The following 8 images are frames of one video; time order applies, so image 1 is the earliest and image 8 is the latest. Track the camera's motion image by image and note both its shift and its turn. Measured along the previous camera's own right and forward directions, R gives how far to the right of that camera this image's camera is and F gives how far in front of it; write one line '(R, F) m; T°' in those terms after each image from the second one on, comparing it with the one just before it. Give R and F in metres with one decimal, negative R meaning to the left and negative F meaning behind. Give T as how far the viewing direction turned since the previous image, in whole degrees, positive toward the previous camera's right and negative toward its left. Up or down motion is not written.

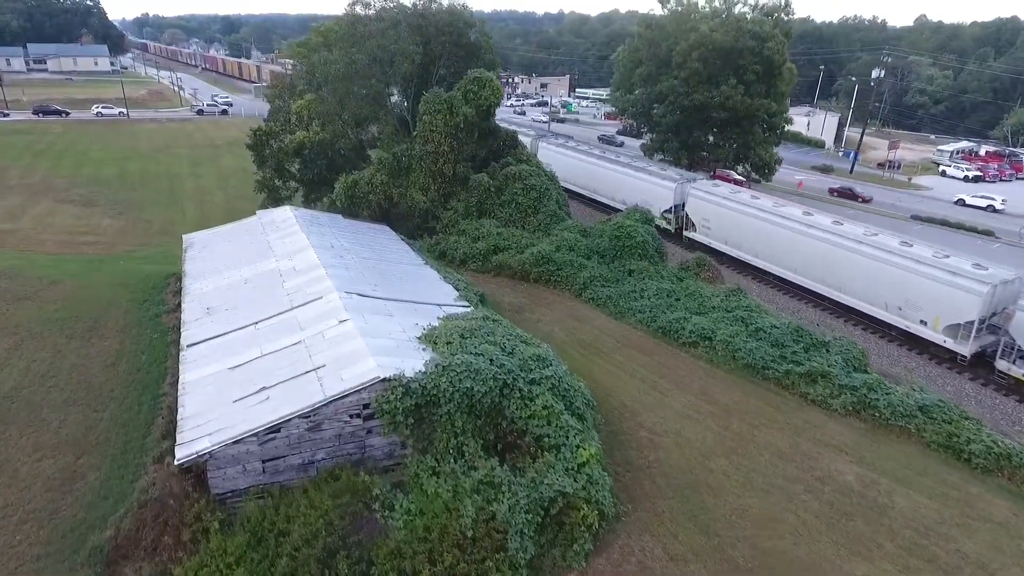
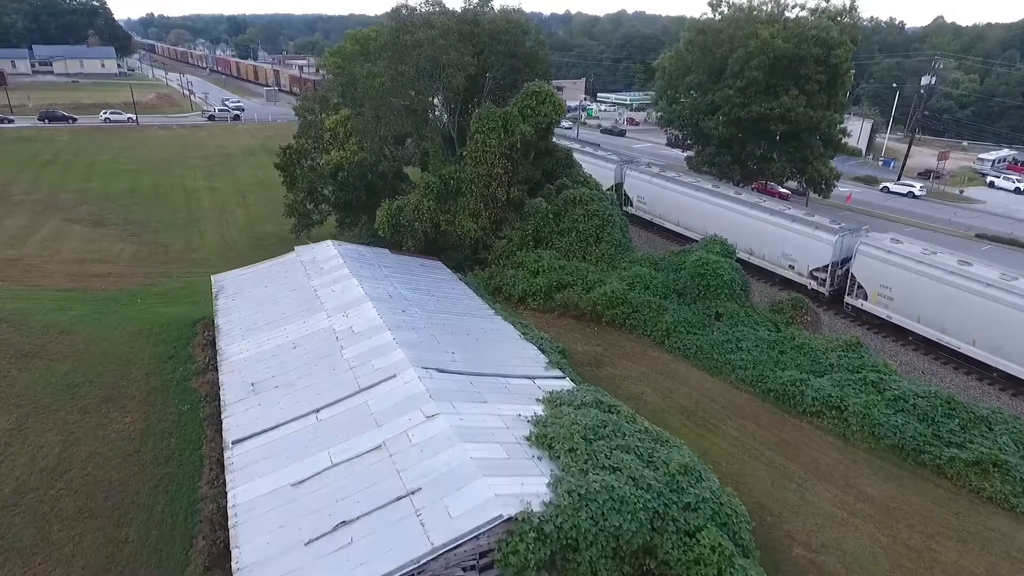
(-1.8, +2.3) m; 0°
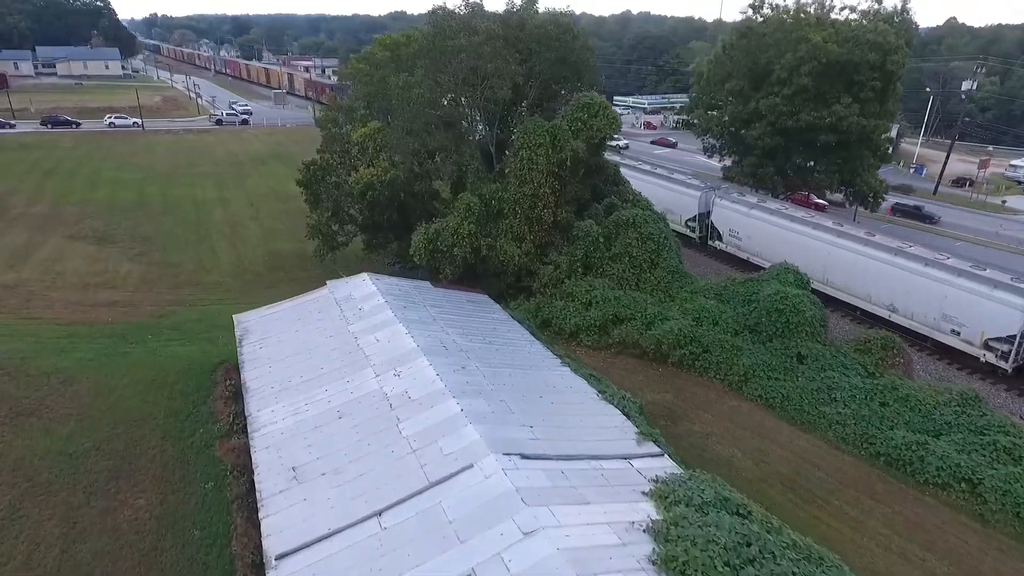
(-1.3, +1.8) m; 0°
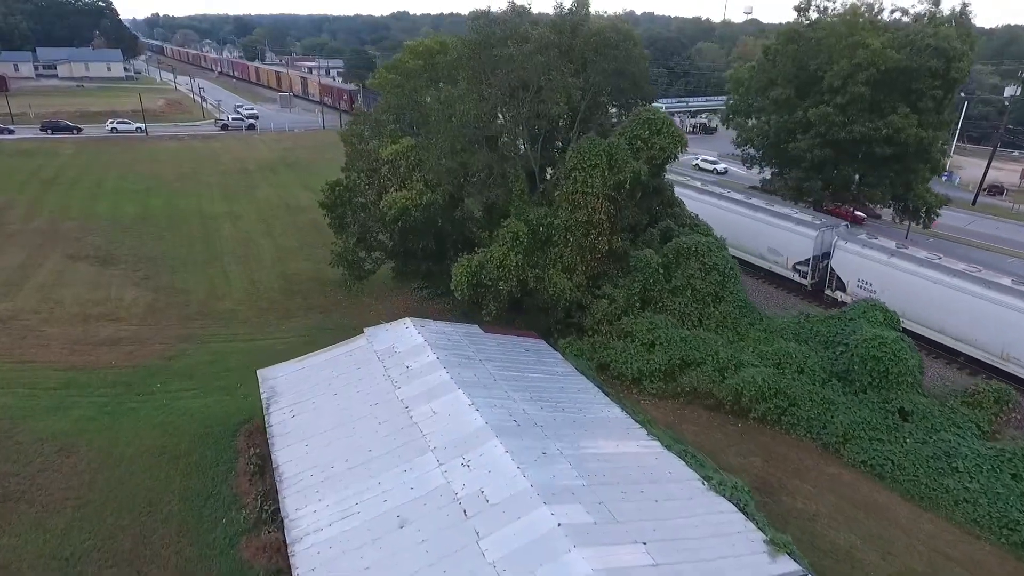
(-1.2, +1.8) m; 0°
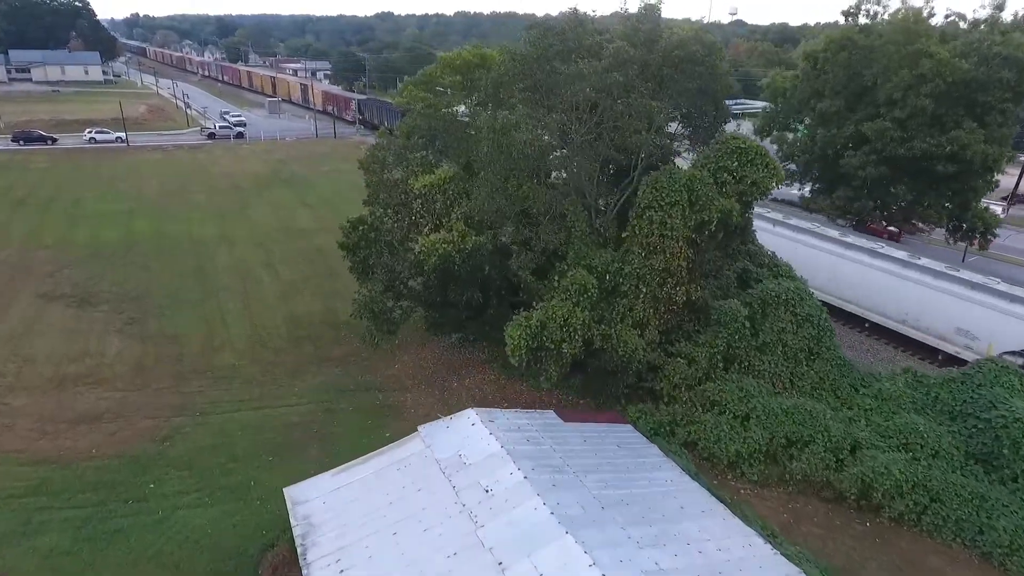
(-1.6, +2.5) m; +1°
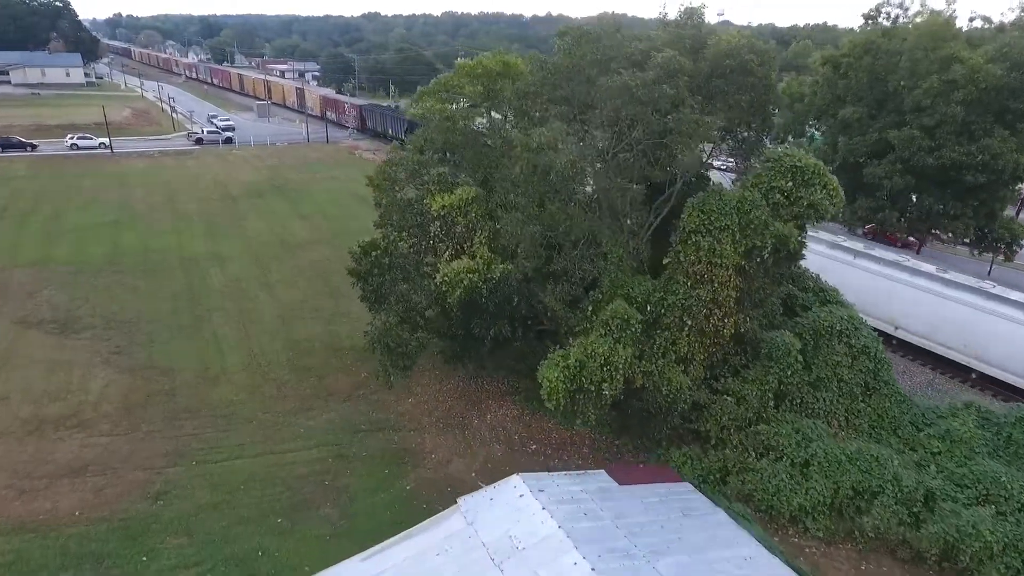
(-0.8, +1.3) m; +1°
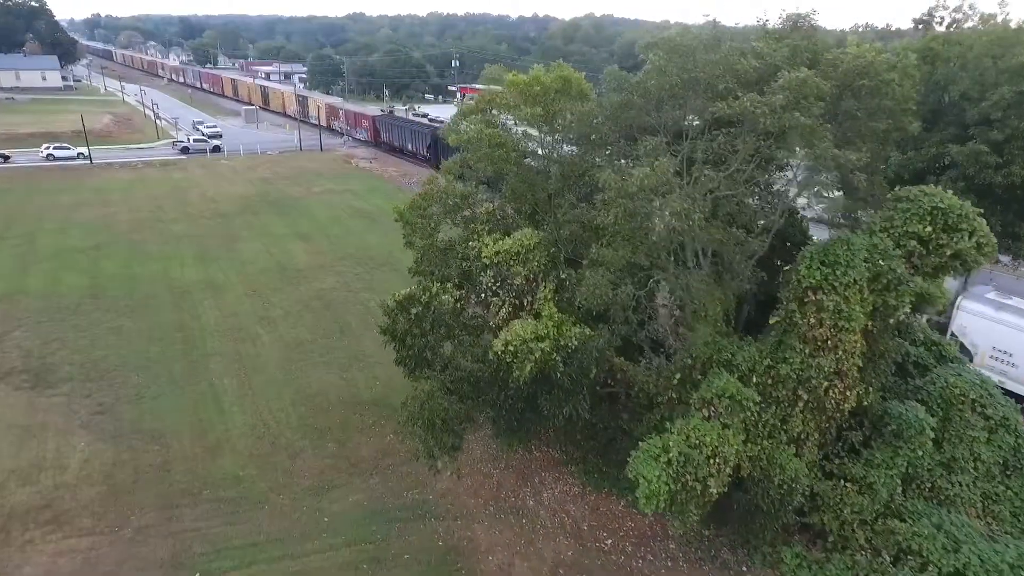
(-1.4, +2.2) m; +1°
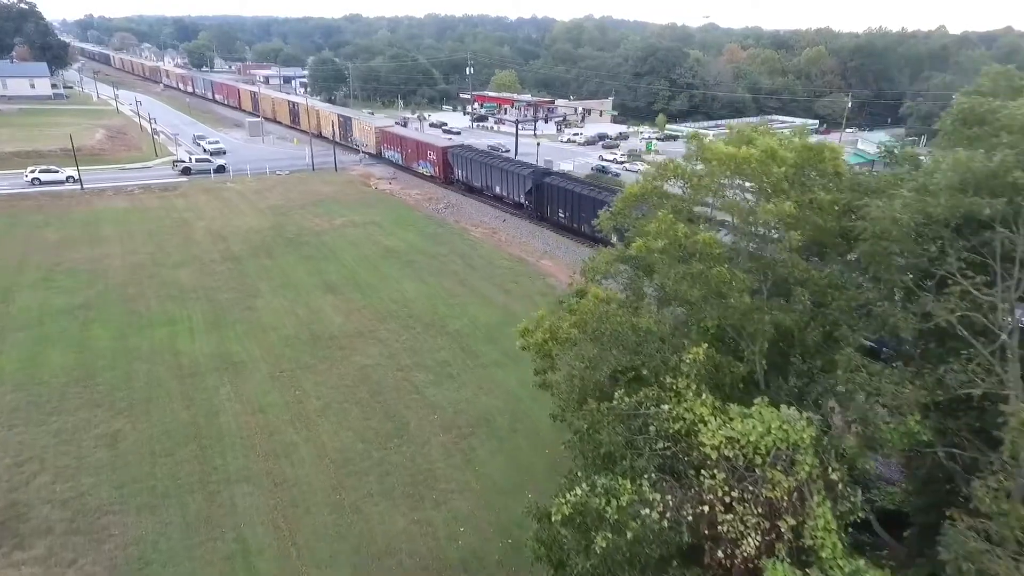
(-2.7, +4.1) m; 0°
